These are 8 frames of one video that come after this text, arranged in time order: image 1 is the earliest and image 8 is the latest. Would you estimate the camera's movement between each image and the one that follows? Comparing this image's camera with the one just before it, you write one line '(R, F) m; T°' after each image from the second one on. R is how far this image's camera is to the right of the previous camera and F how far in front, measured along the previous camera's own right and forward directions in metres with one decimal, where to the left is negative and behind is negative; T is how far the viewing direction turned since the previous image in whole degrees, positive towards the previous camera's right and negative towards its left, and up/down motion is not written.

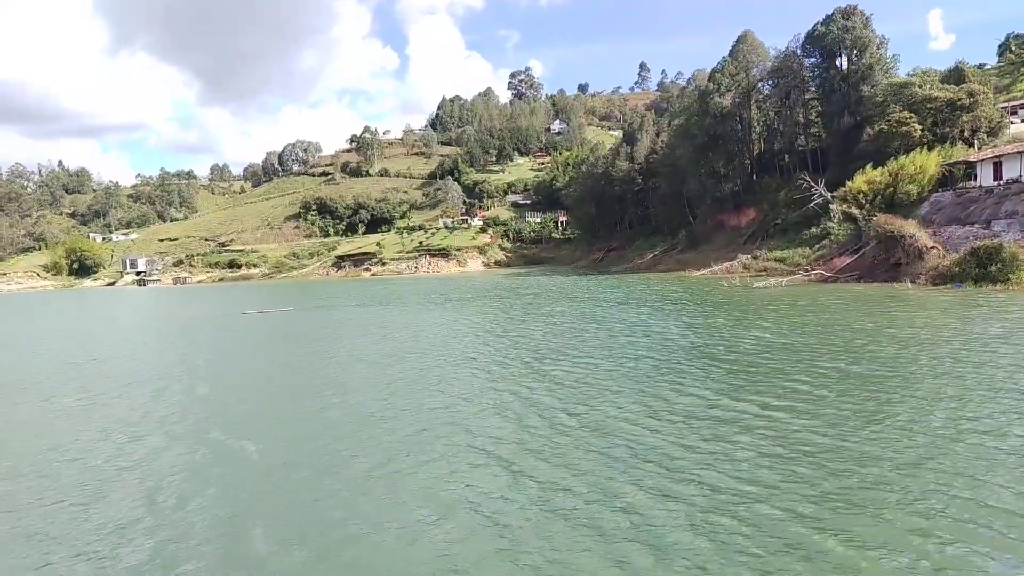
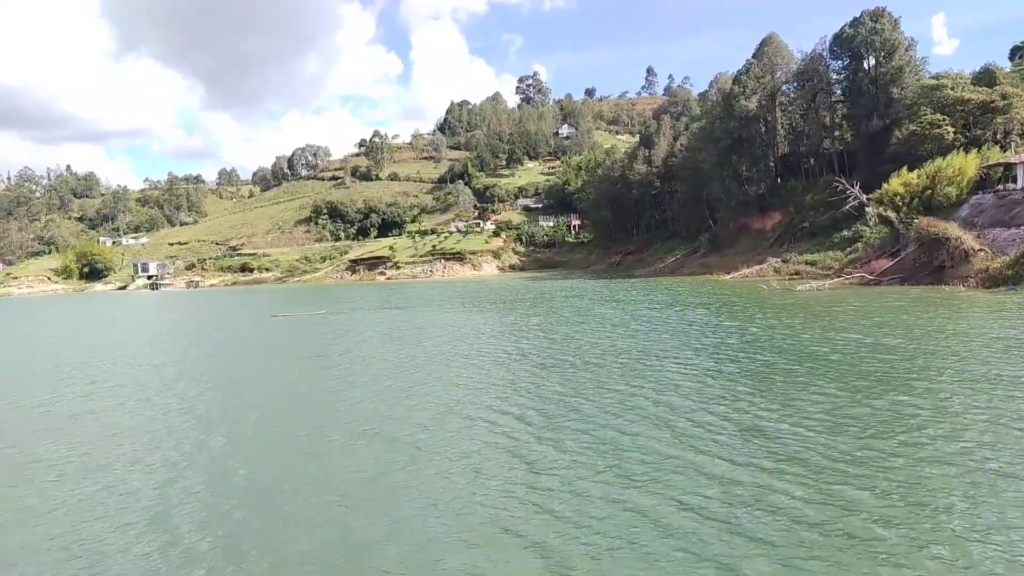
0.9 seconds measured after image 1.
(-2.0, +0.3) m; 0°
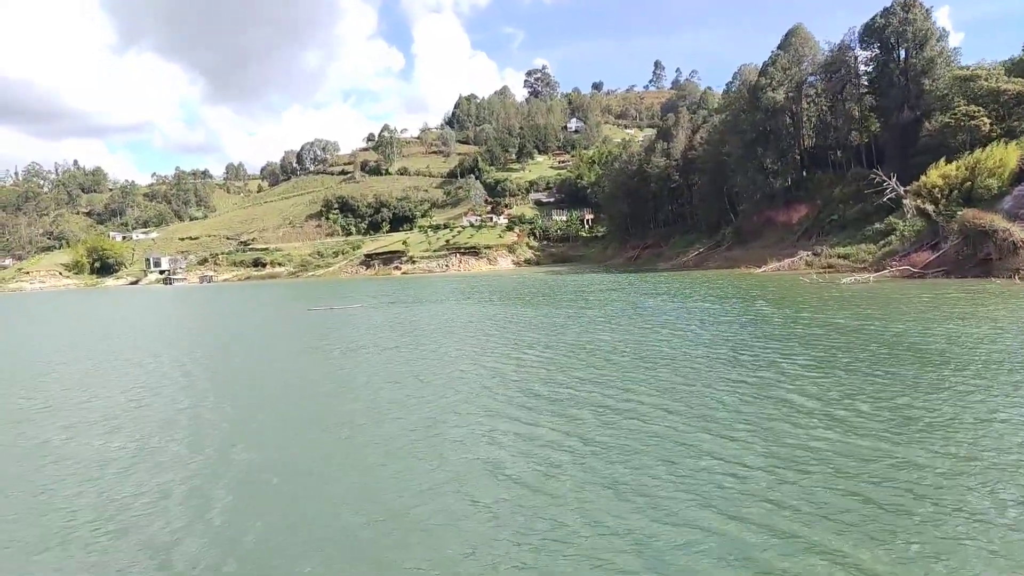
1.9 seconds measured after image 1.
(-2.0, +0.2) m; 0°
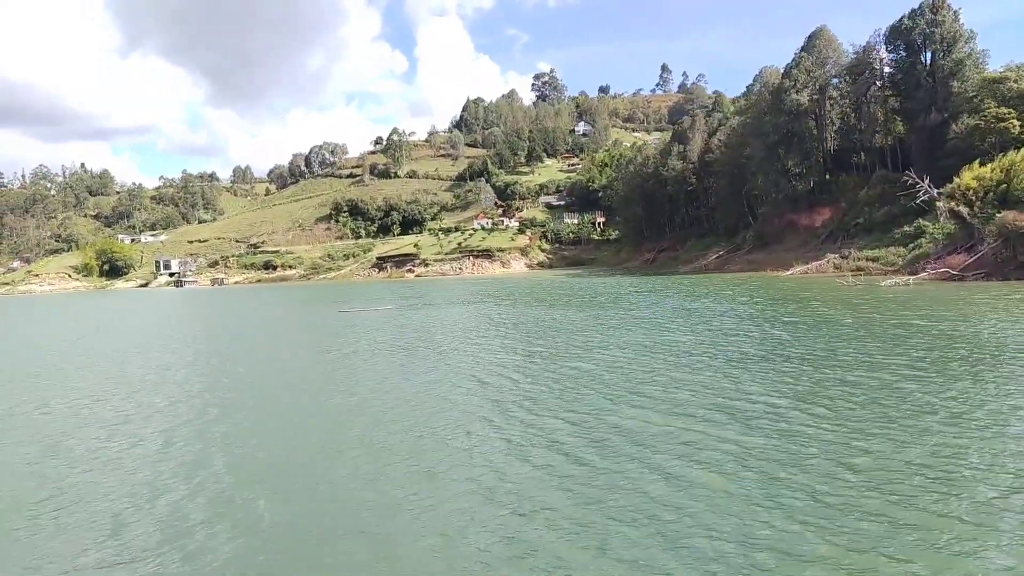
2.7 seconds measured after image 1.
(-1.7, +0.3) m; 0°
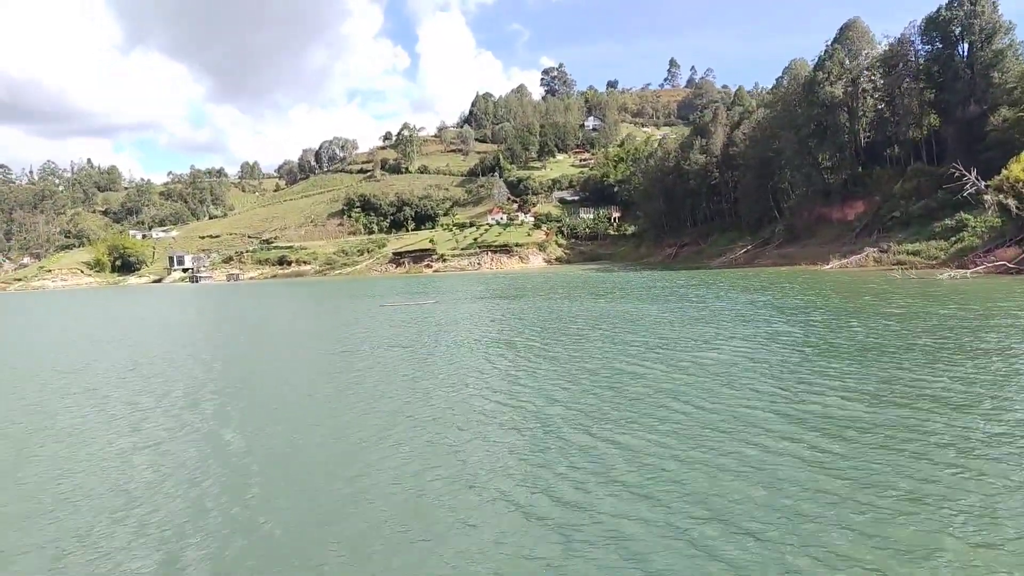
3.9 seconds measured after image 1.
(-2.5, +0.4) m; 0°
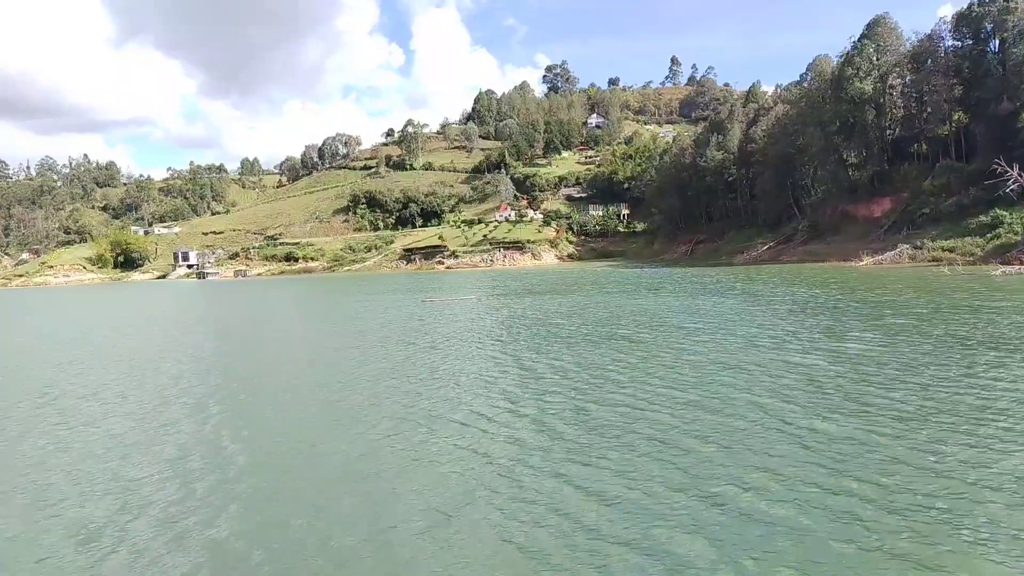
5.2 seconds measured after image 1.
(-2.8, +0.5) m; +1°
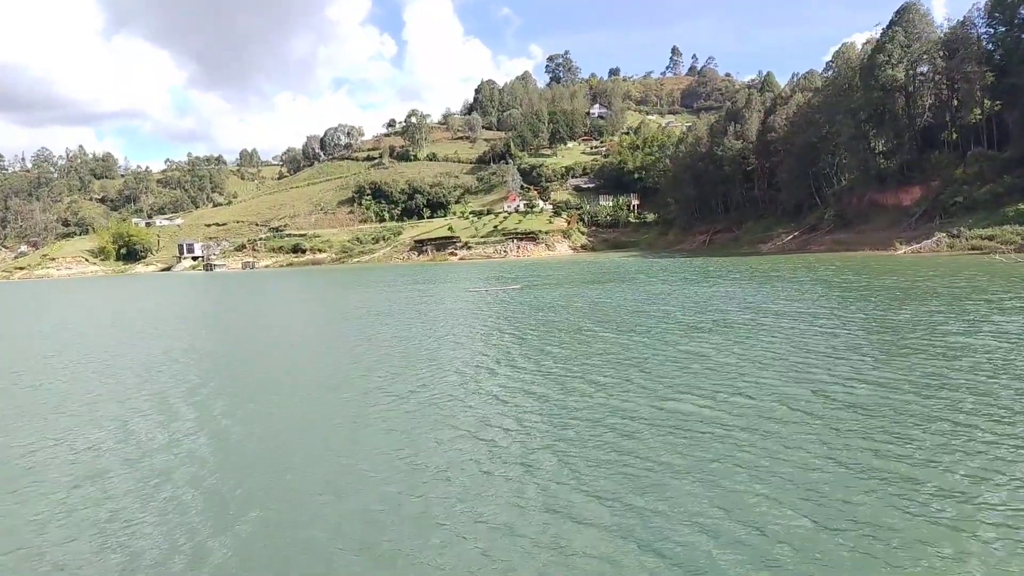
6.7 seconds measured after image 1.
(-3.0, +0.6) m; +1°
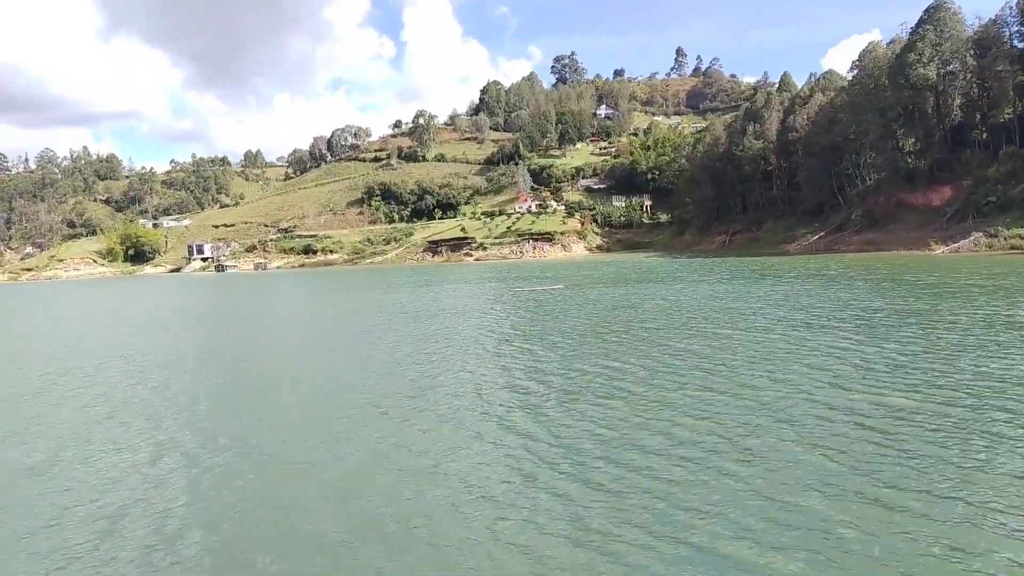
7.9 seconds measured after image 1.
(-2.6, +0.4) m; 0°
